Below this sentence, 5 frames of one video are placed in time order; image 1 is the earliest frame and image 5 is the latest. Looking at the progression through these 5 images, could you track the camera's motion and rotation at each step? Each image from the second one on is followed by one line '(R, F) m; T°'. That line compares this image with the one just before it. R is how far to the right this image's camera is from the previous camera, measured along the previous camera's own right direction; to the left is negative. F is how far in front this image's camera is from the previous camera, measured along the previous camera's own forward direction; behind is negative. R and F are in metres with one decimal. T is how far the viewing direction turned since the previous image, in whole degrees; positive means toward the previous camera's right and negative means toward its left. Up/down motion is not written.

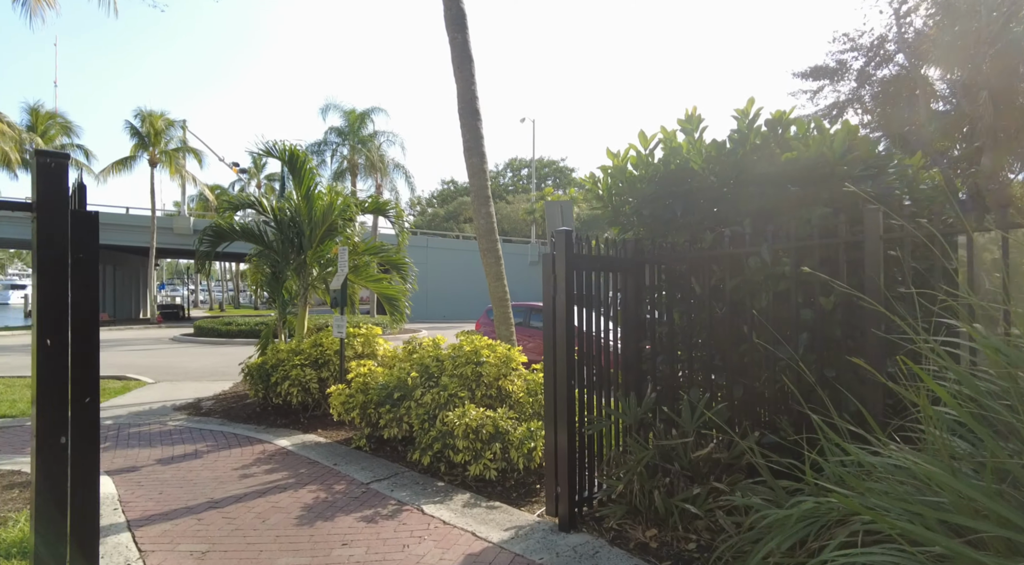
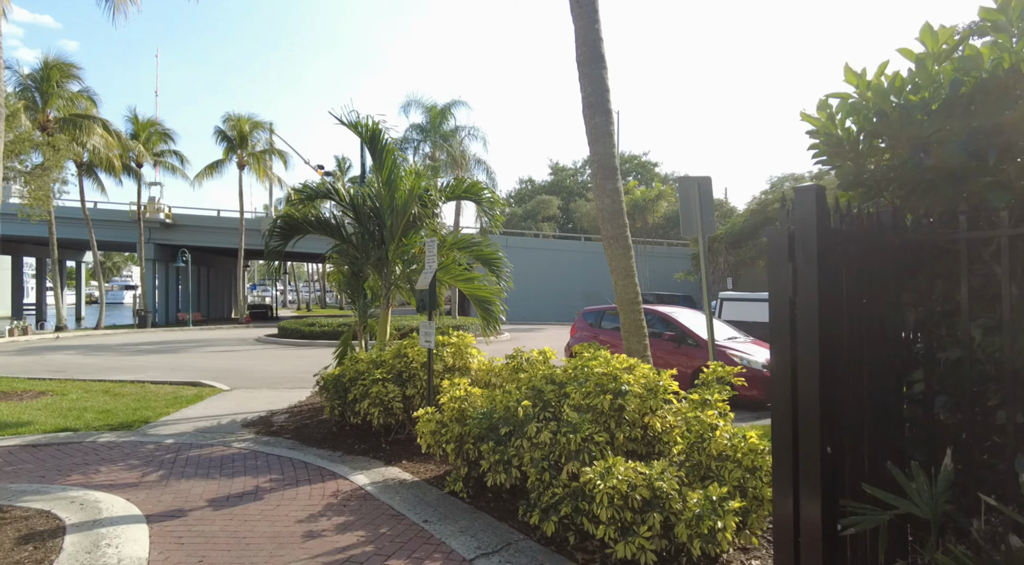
(-0.5, +1.4) m; -7°
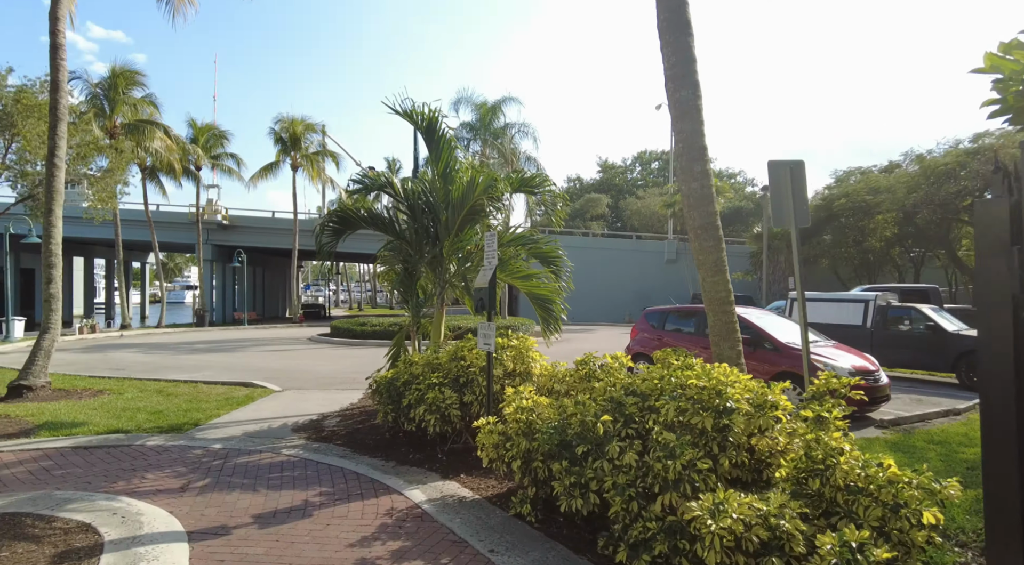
(-0.2, +0.5) m; -4°
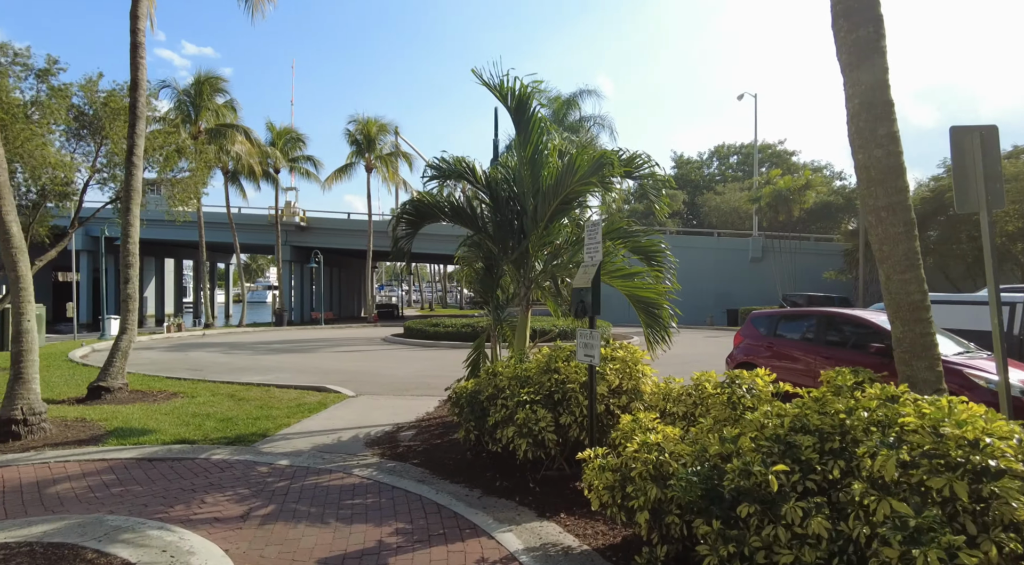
(-0.3, +0.9) m; -6°
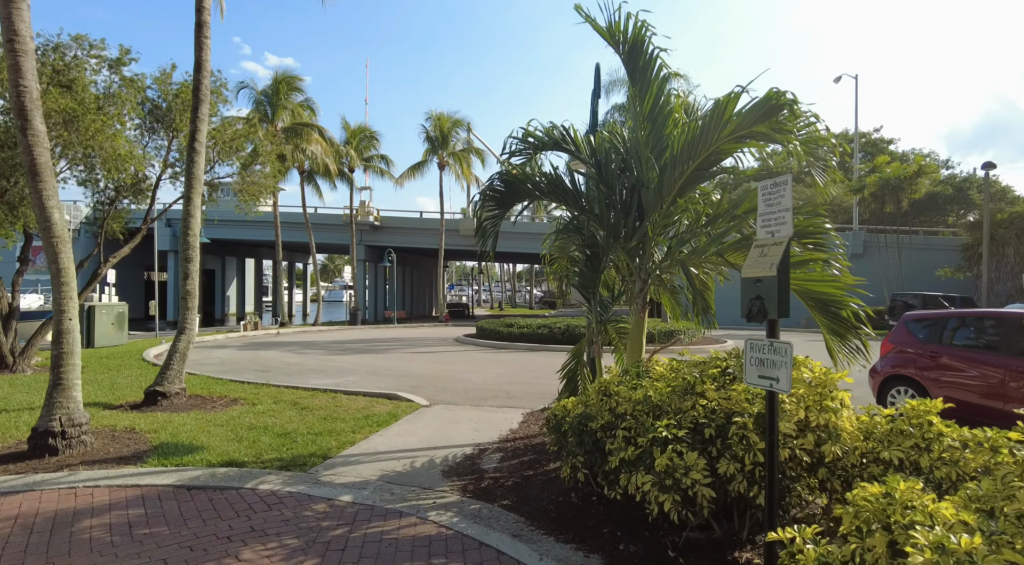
(-0.4, +1.3) m; -6°
